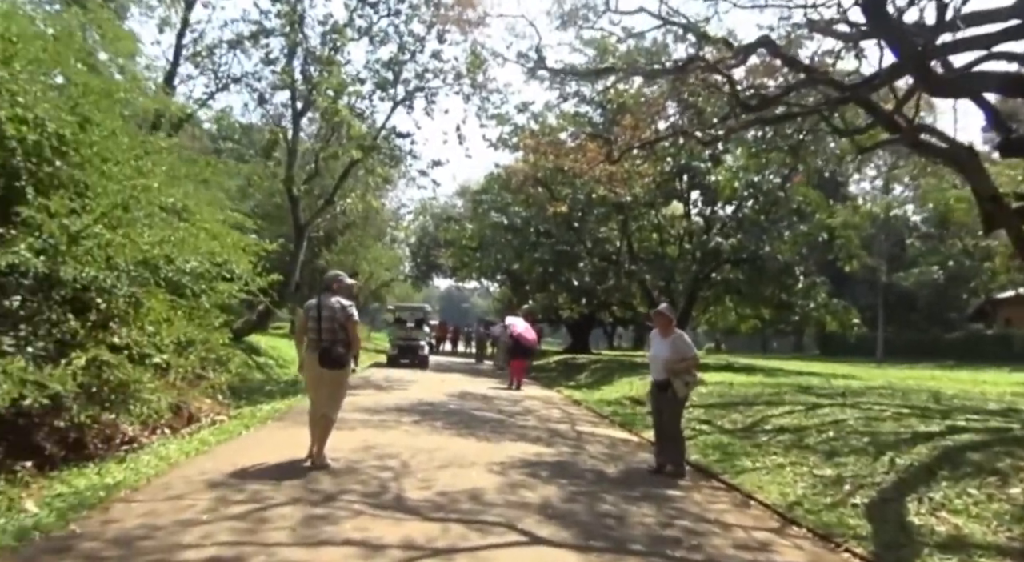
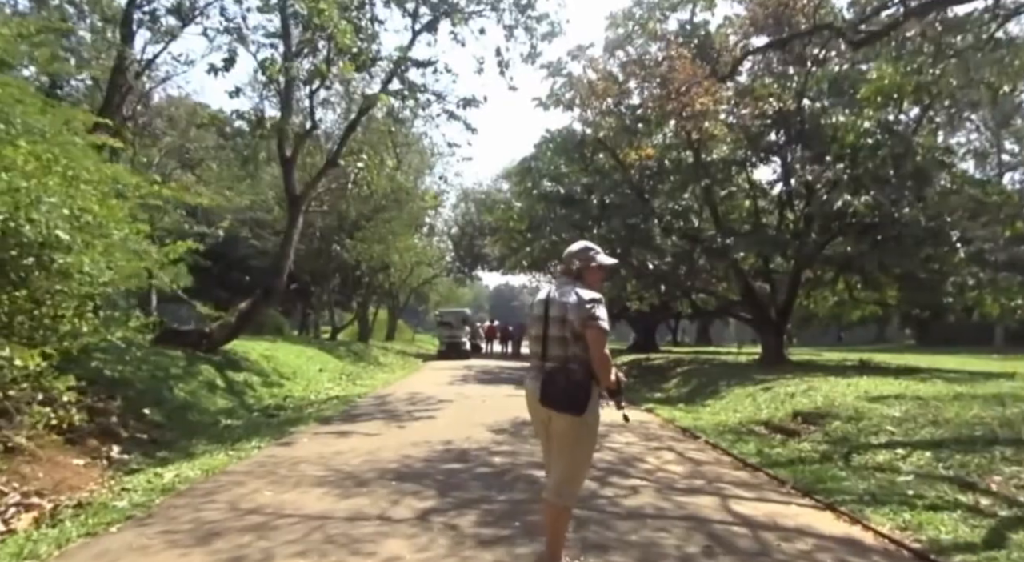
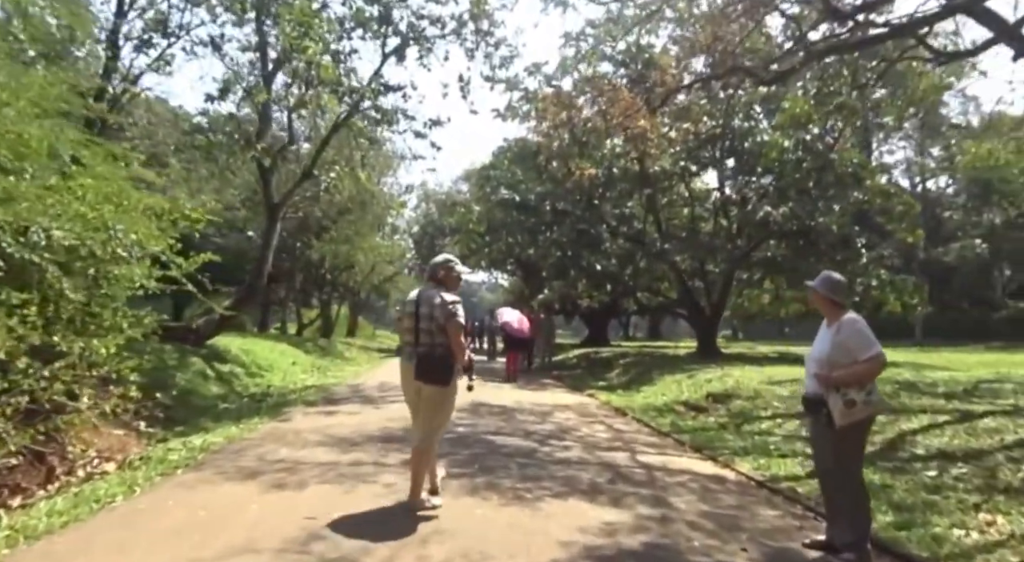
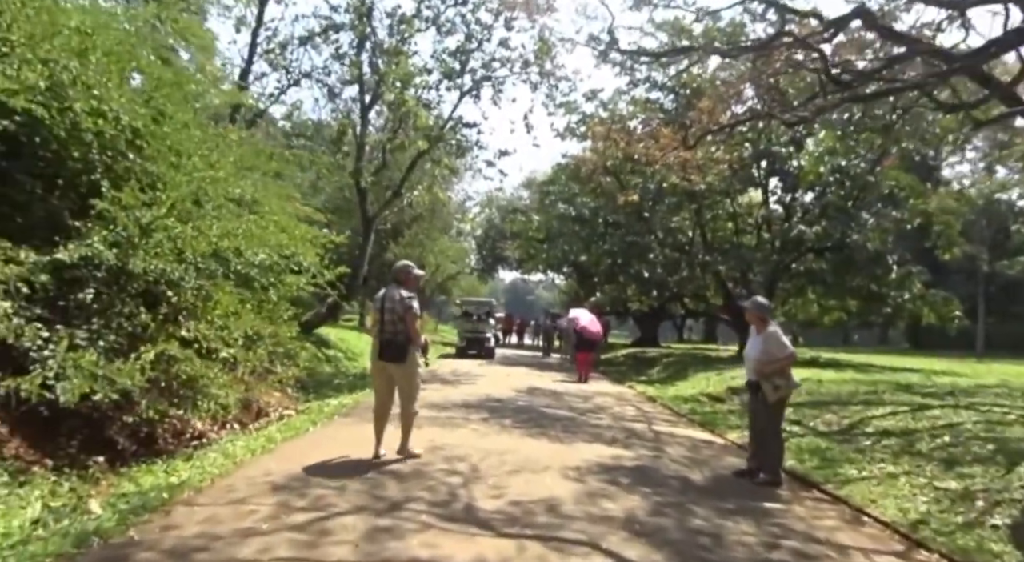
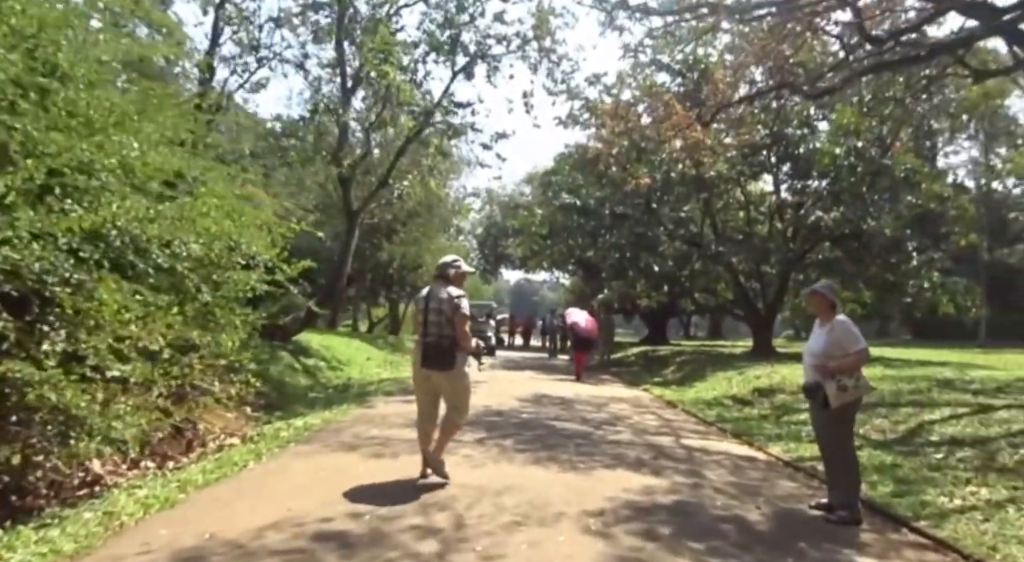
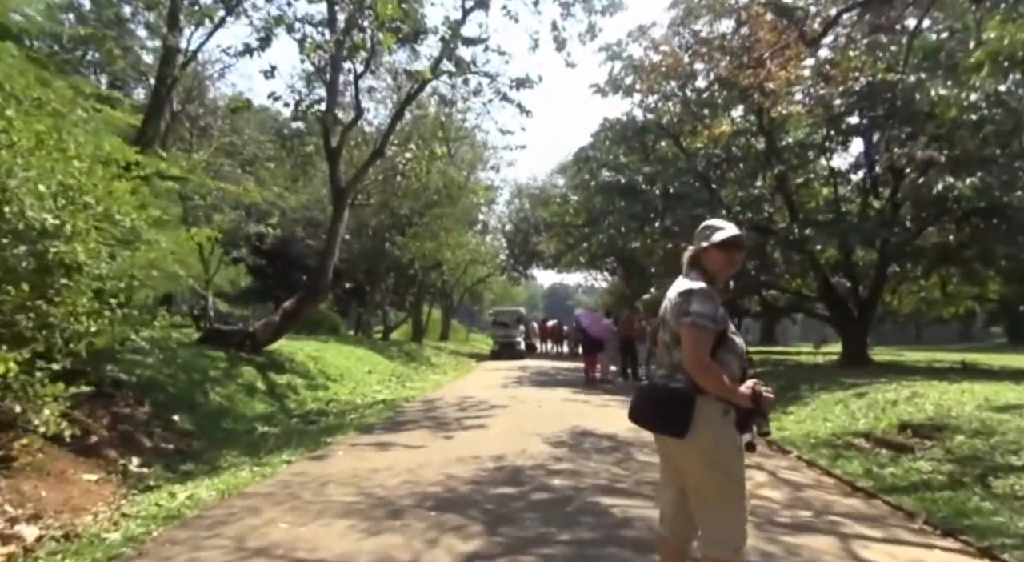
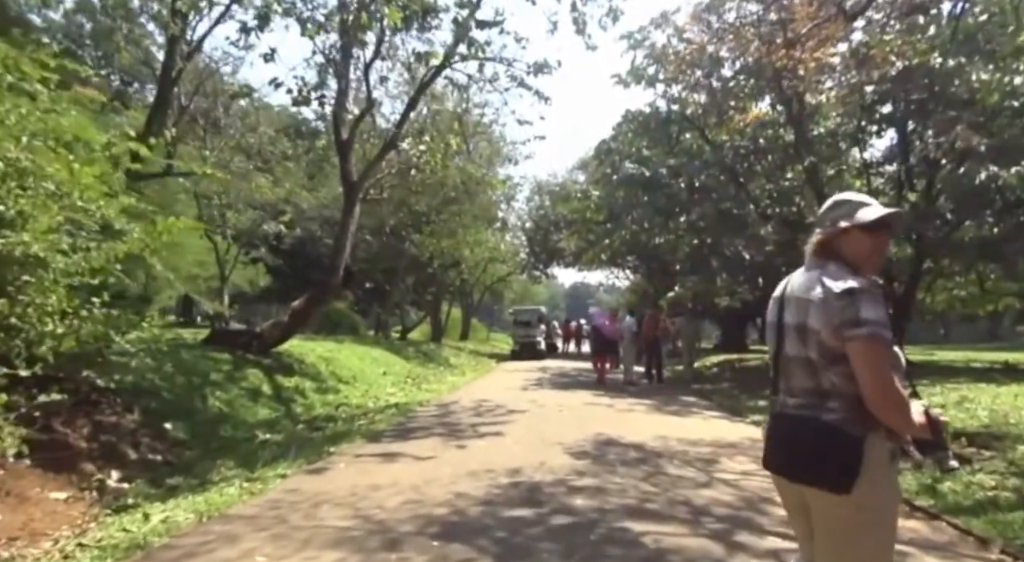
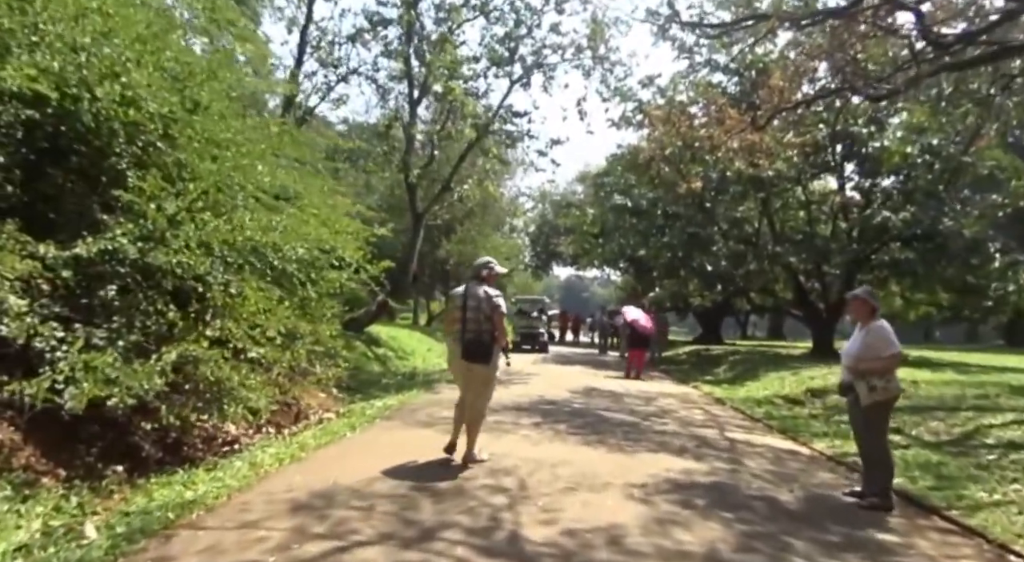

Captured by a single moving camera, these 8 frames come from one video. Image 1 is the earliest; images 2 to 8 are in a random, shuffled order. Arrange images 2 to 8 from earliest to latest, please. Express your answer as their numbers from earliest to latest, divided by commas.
4, 8, 5, 3, 2, 6, 7
